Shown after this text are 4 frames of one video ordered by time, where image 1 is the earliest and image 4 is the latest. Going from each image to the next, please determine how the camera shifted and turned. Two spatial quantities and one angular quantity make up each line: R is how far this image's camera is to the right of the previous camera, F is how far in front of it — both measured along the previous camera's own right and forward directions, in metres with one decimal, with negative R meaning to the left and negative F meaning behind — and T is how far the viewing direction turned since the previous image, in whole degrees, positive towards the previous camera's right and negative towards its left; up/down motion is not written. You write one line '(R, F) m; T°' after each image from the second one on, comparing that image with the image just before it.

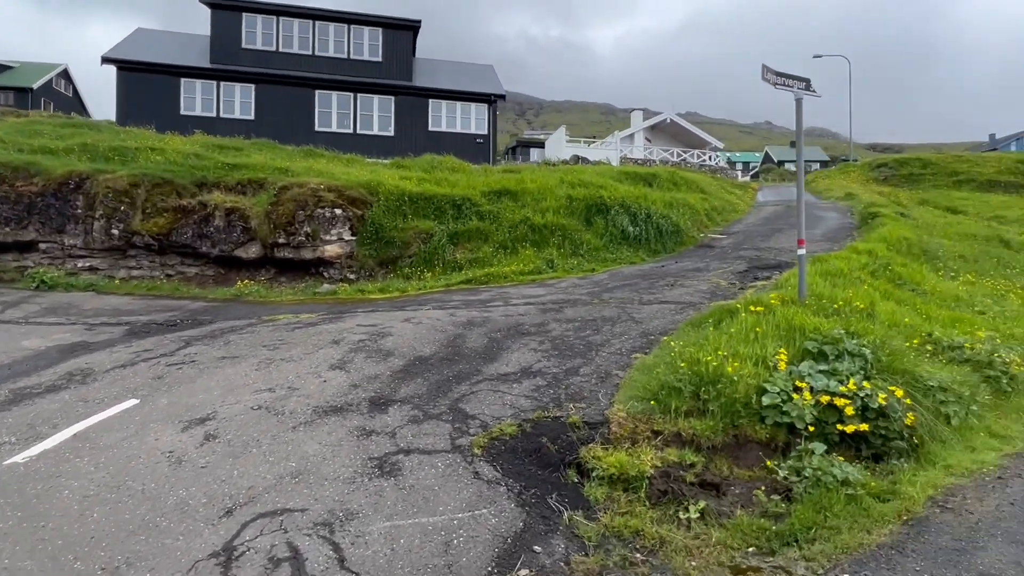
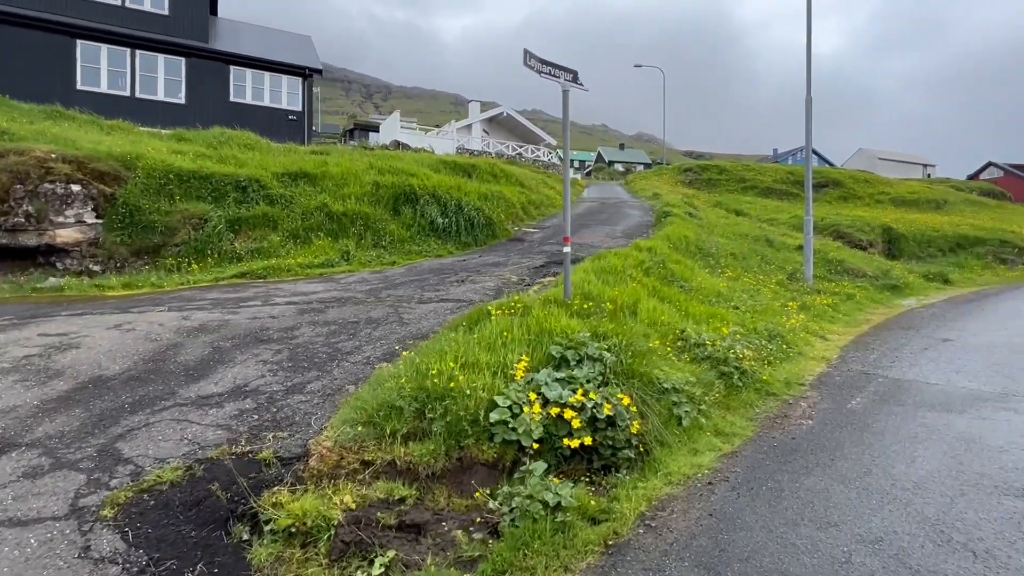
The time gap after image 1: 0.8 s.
(+1.2, +0.6) m; +15°
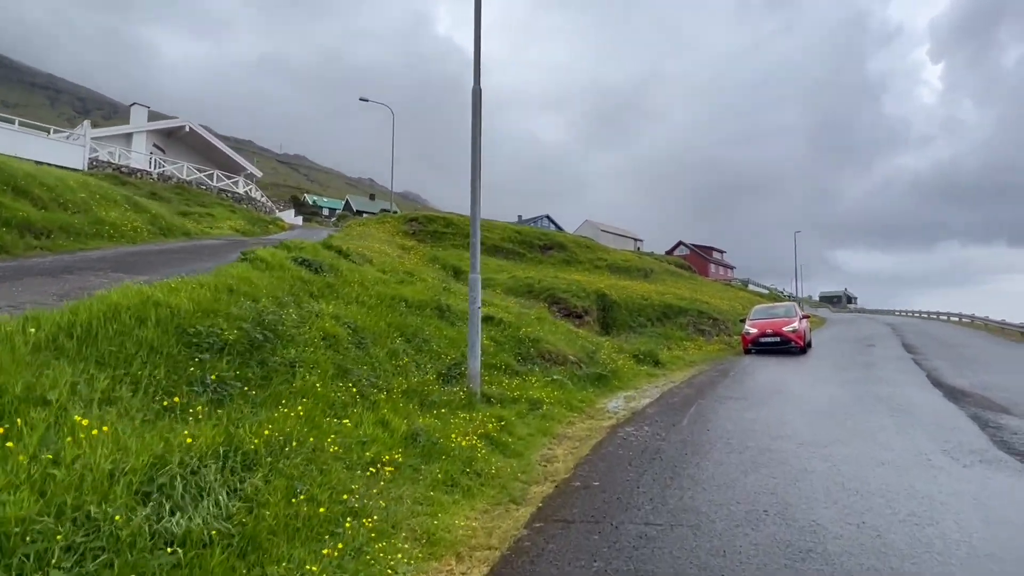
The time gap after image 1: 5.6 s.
(+5.1, +6.6) m; +24°
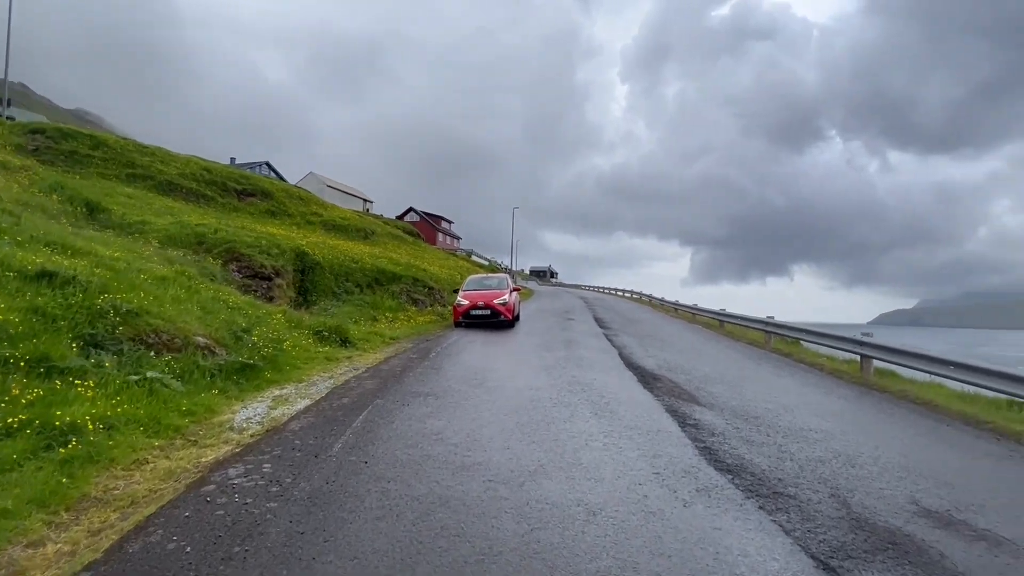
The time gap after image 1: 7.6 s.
(+1.7, +3.1) m; +27°
